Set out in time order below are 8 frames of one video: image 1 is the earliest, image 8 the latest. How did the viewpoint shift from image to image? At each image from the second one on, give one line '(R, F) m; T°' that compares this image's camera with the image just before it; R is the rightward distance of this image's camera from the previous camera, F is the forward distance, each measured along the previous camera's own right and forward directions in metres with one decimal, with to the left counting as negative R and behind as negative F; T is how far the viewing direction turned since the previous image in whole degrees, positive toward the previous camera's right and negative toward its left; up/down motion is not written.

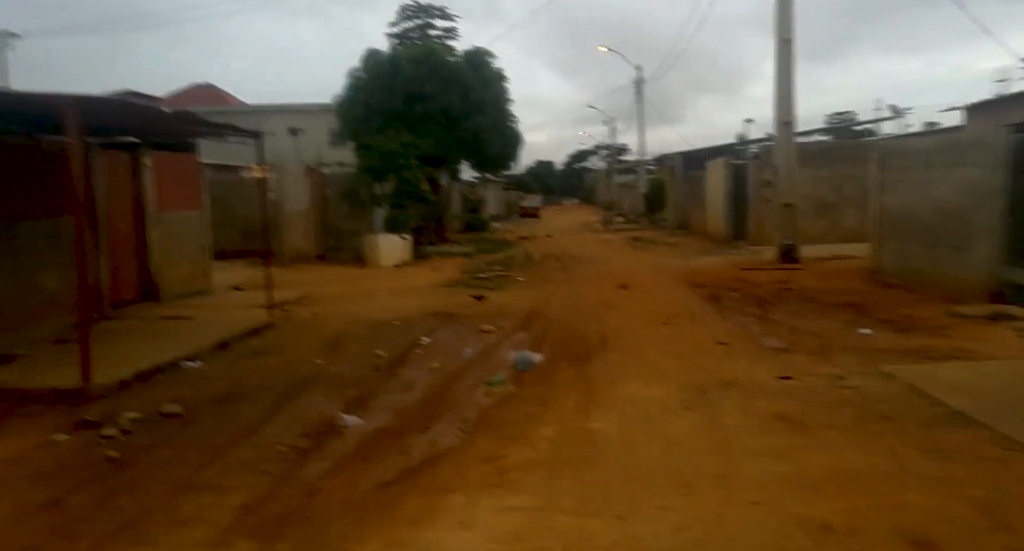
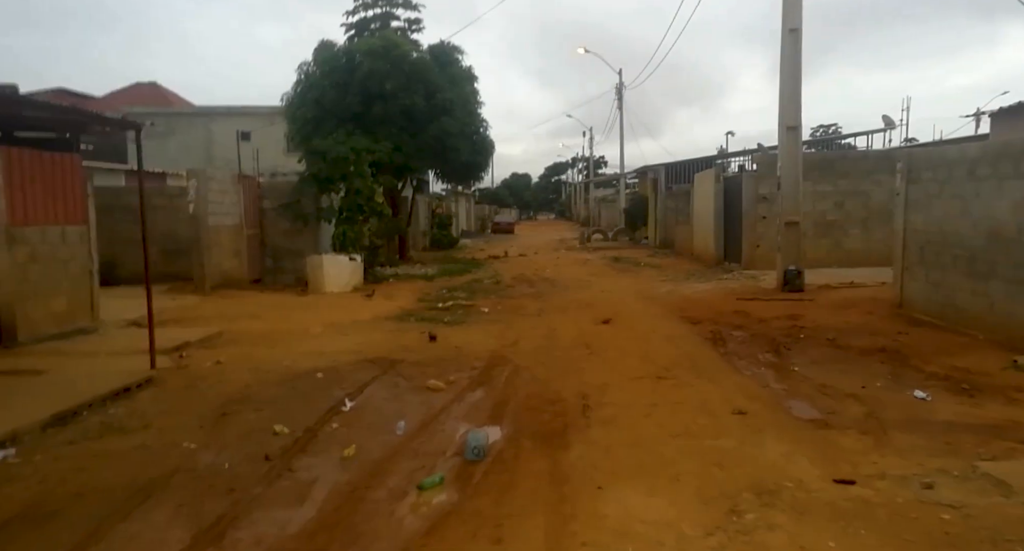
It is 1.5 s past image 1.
(+0.2, +2.0) m; +2°
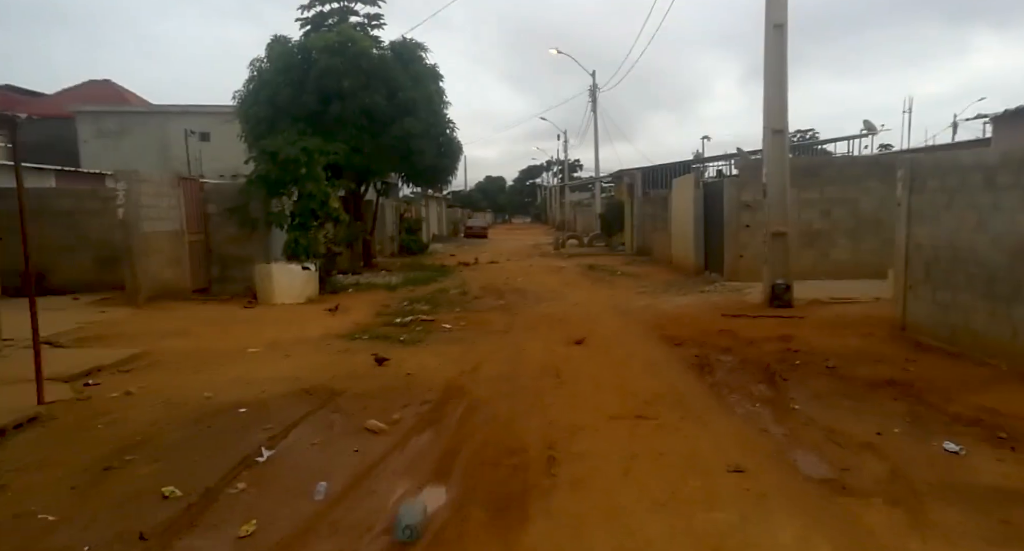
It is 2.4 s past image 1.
(+0.2, +1.1) m; +2°
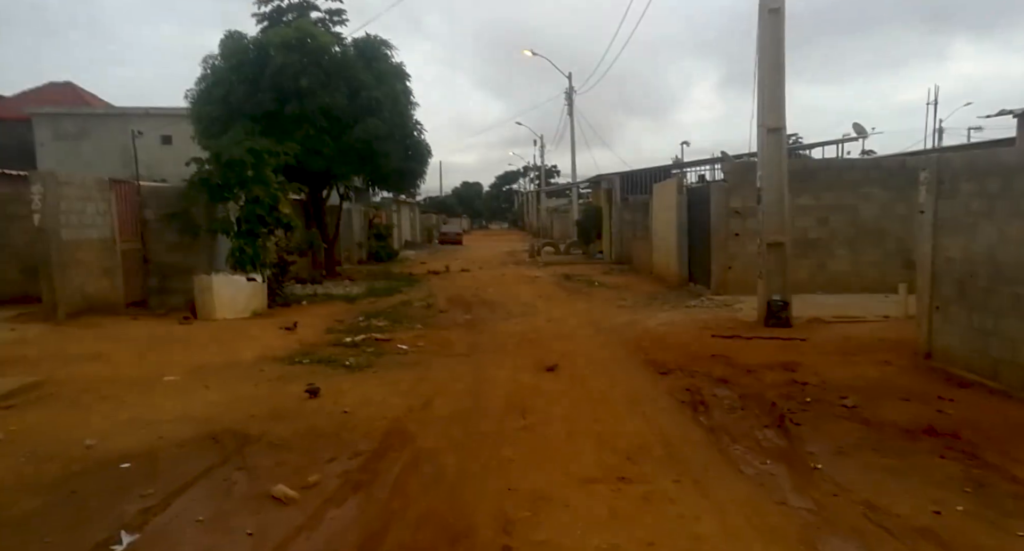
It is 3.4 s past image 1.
(+0.2, +1.3) m; +2°
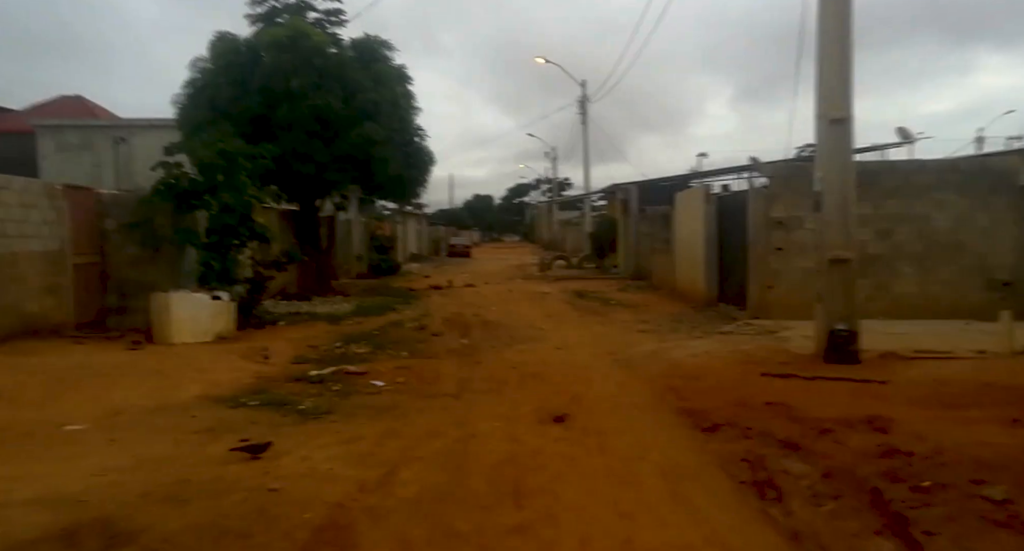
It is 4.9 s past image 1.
(+0.1, +1.8) m; -1°
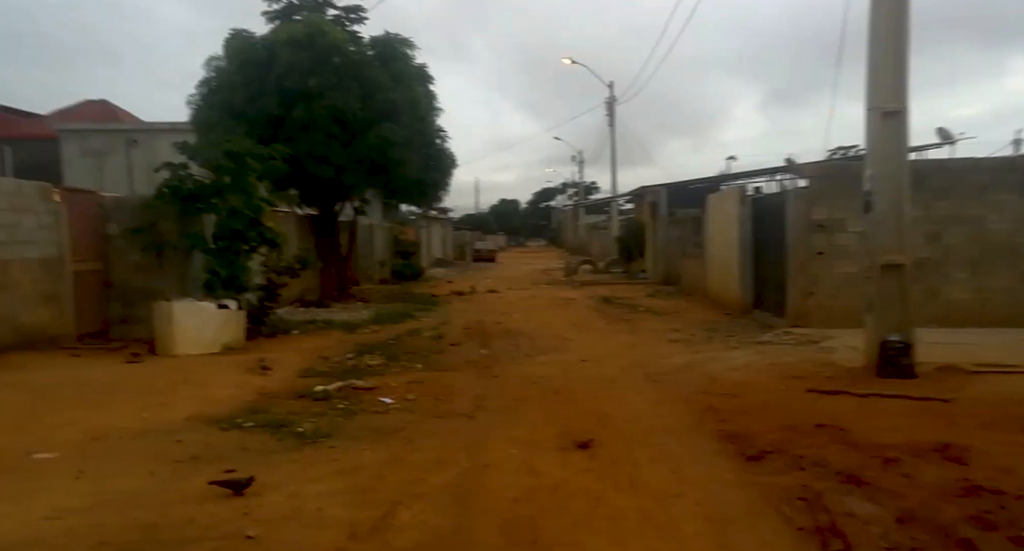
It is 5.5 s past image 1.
(+0.1, +0.7) m; -2°
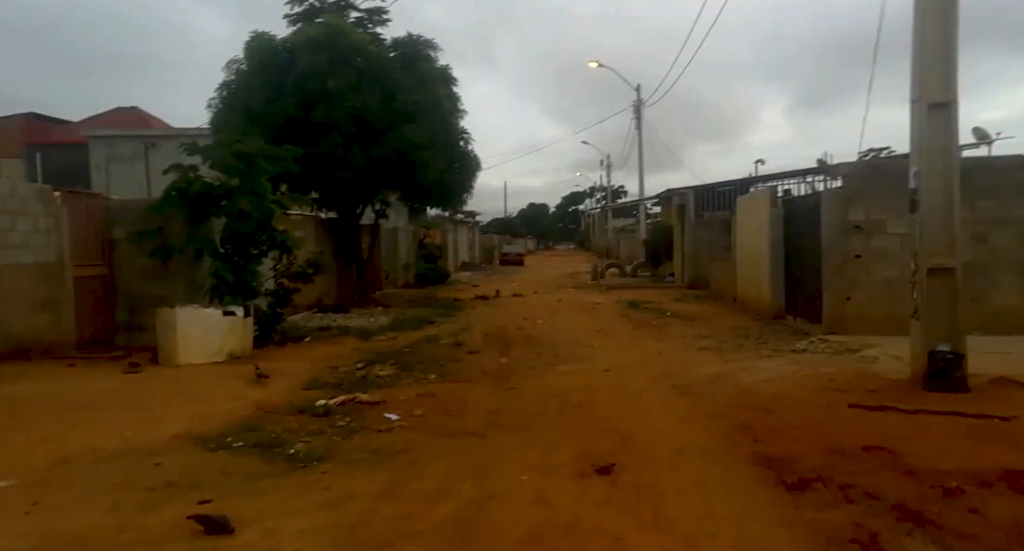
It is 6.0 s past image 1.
(+0.1, +0.6) m; -2°
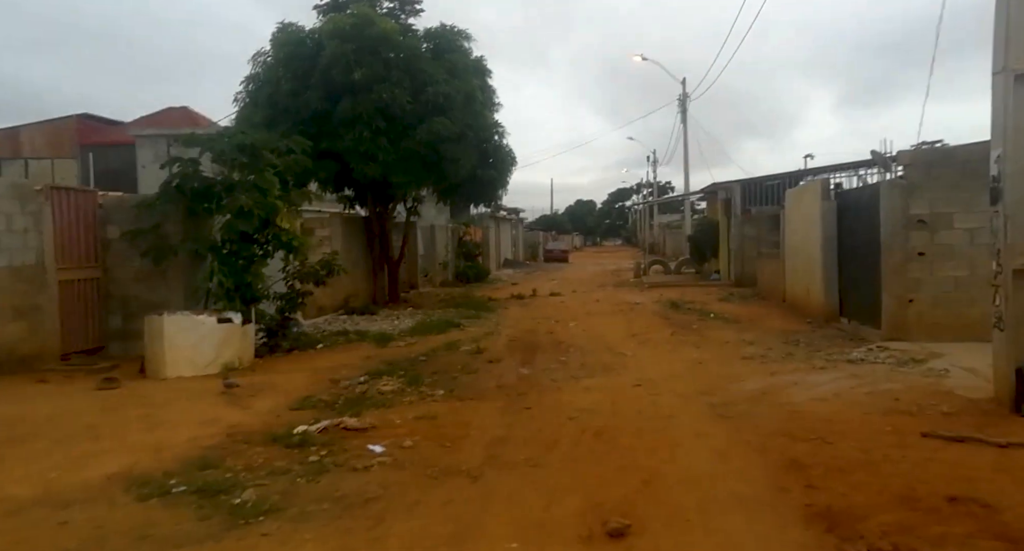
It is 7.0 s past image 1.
(+0.3, +1.1) m; -4°
